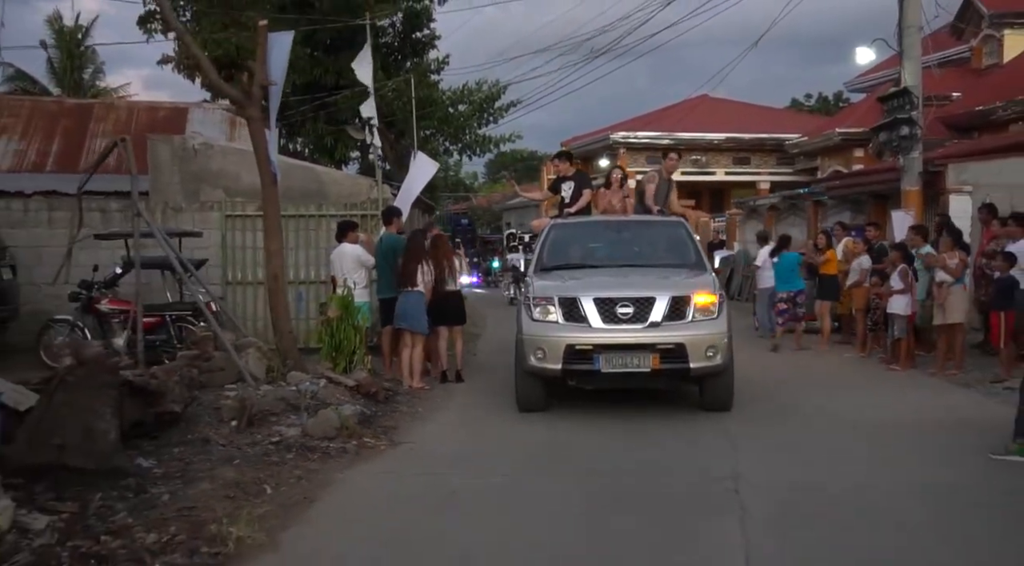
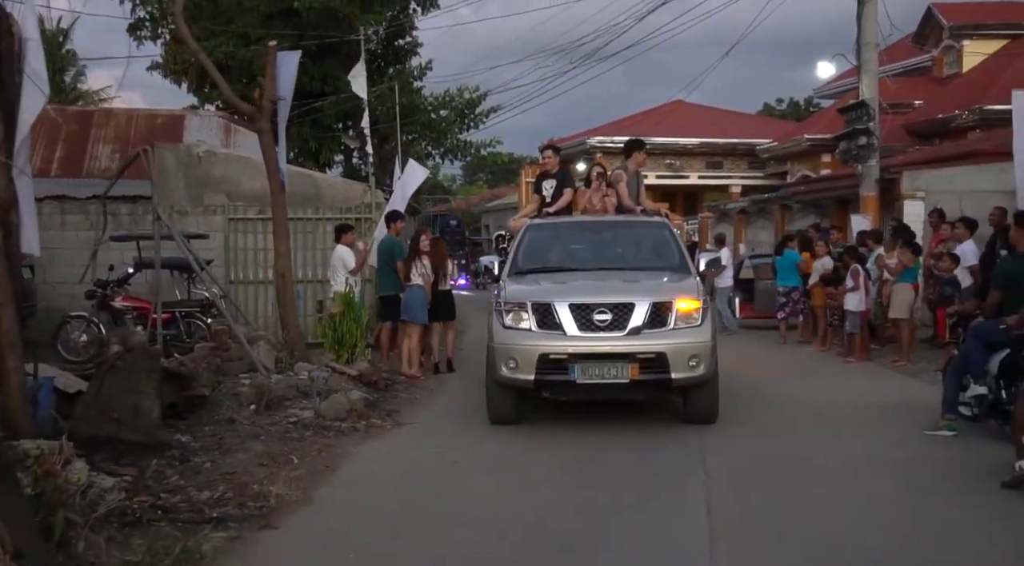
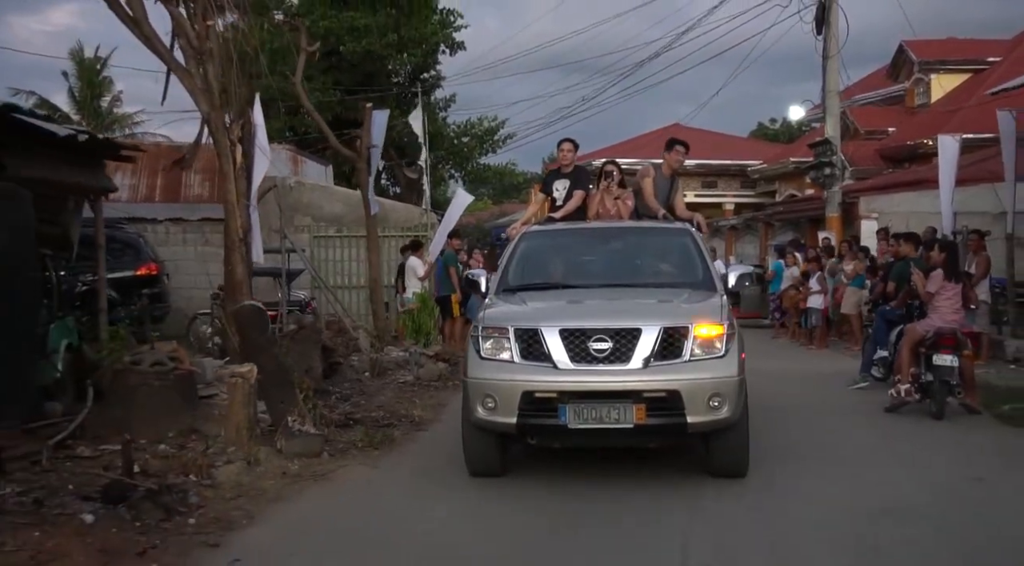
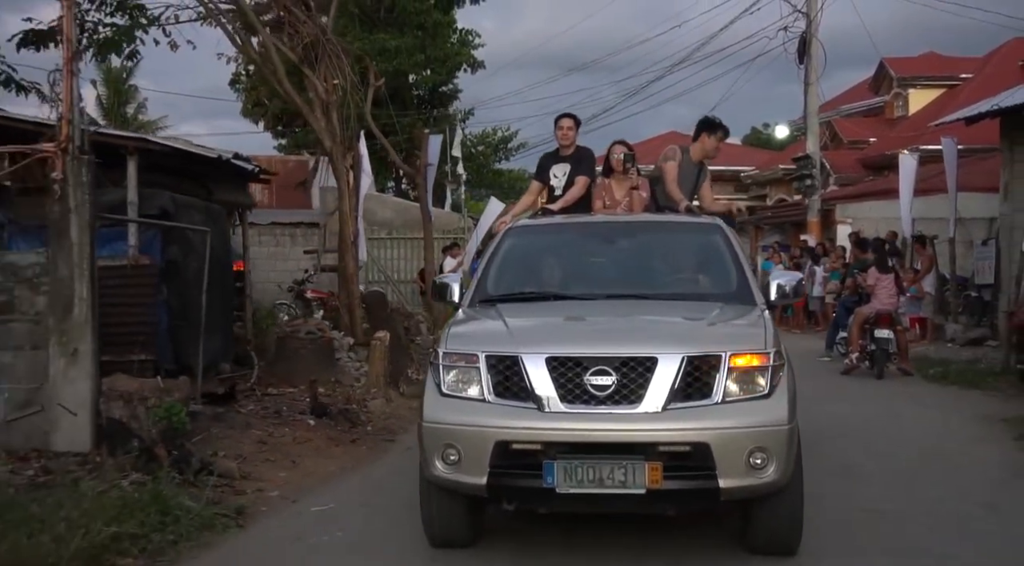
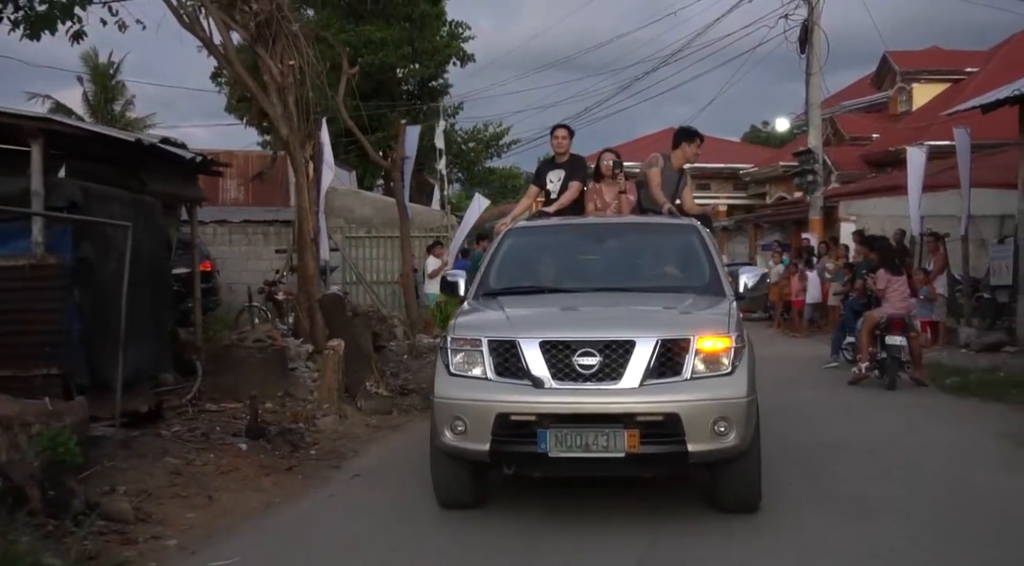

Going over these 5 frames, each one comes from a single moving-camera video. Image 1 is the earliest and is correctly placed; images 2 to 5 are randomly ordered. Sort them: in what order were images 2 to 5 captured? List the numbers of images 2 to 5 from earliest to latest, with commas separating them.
2, 3, 5, 4
